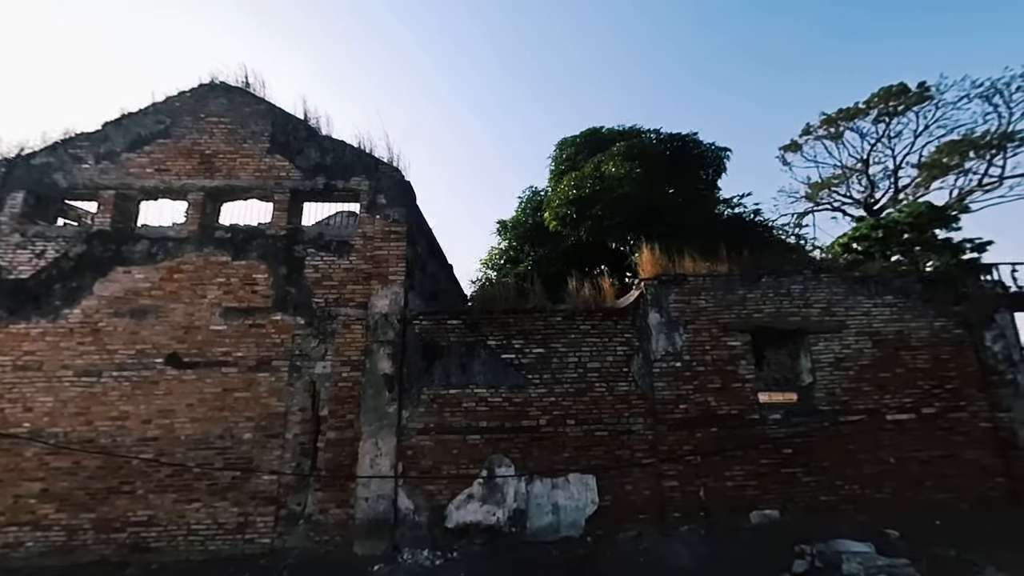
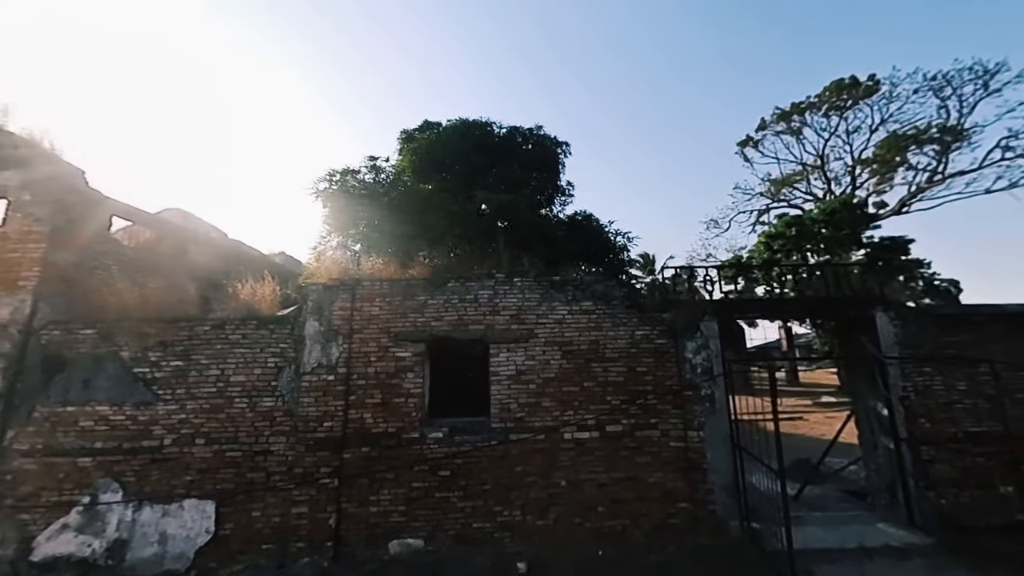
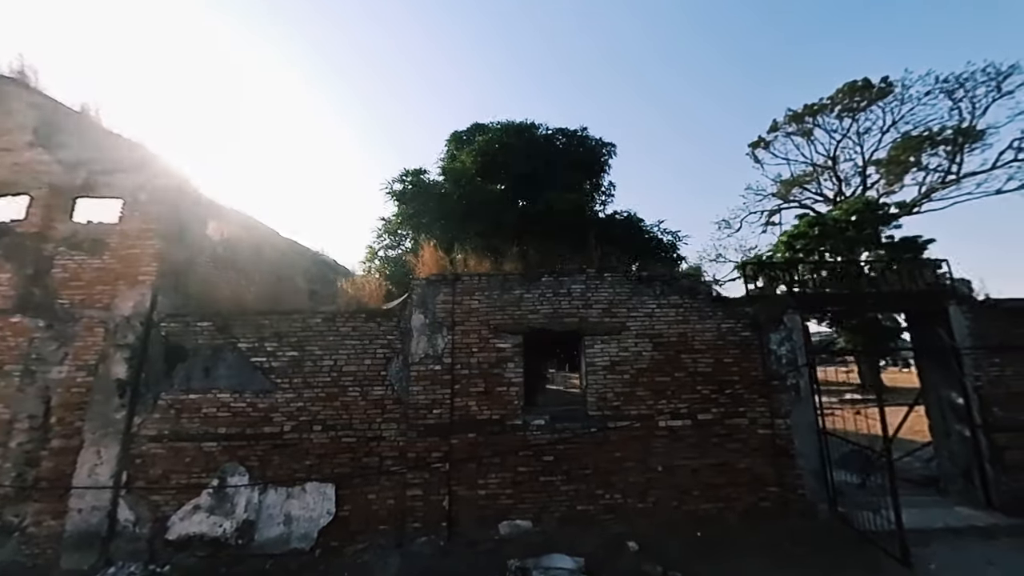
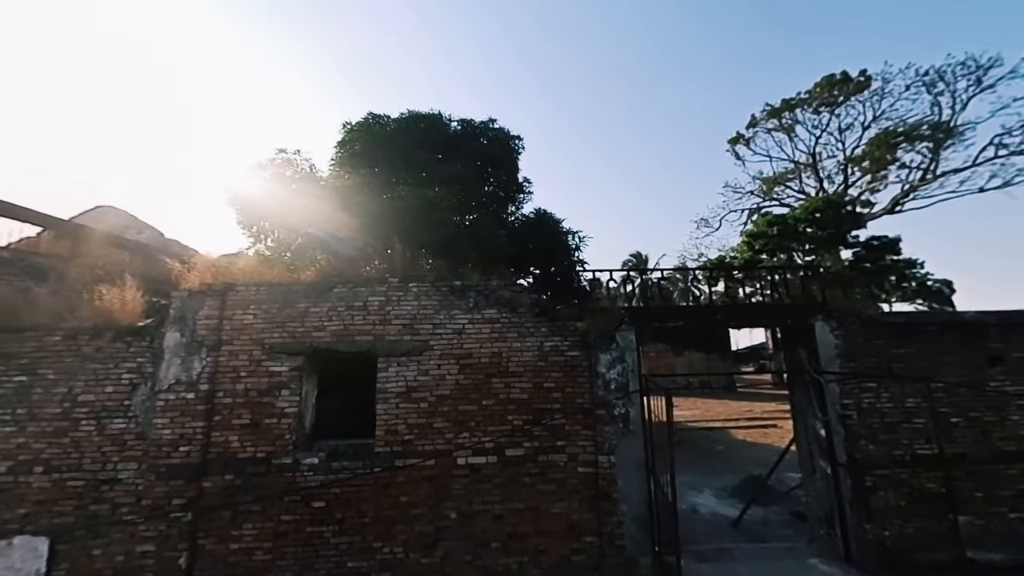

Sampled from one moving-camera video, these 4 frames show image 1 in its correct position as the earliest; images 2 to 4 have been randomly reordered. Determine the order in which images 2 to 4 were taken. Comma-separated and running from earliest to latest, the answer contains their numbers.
3, 2, 4
